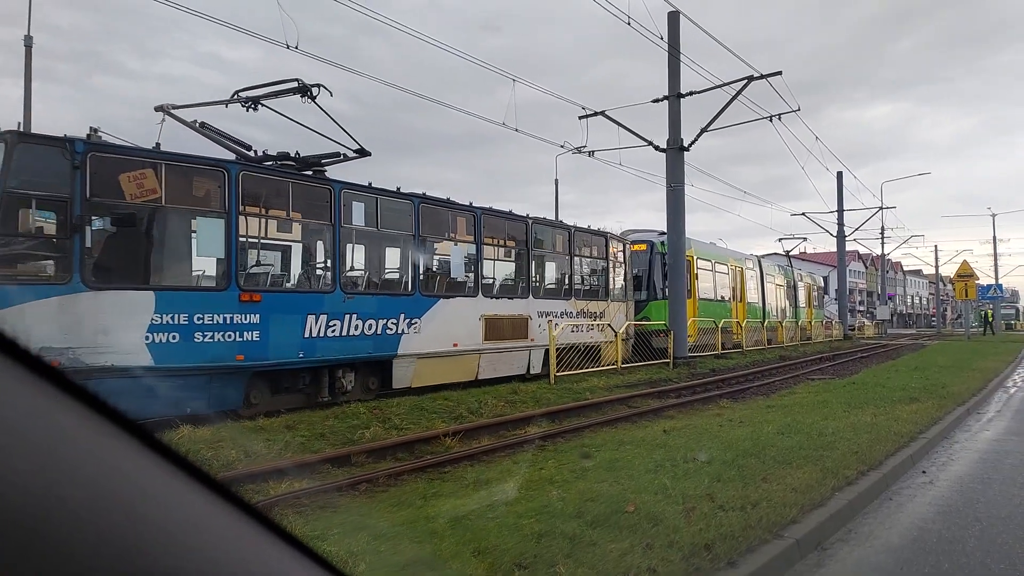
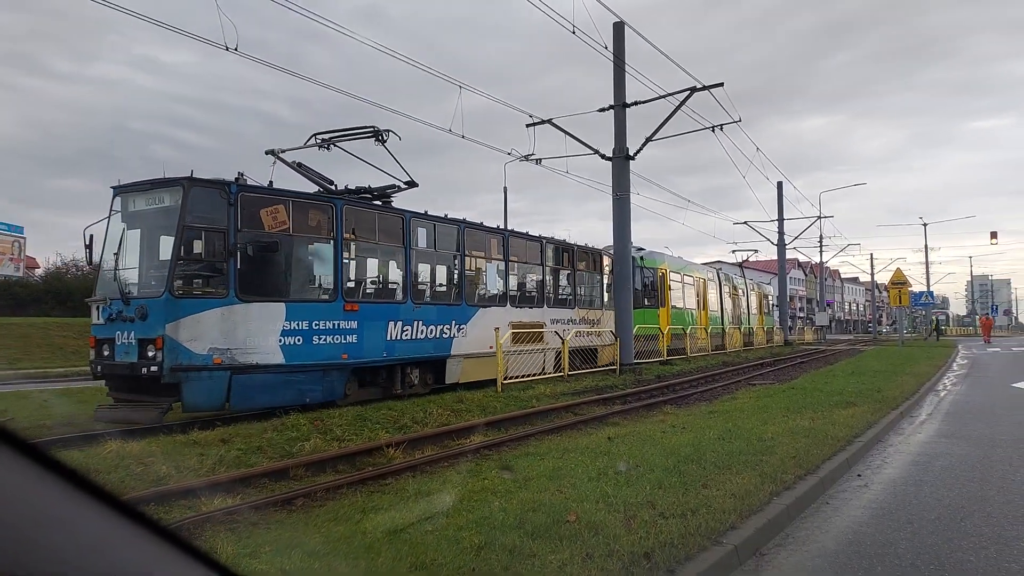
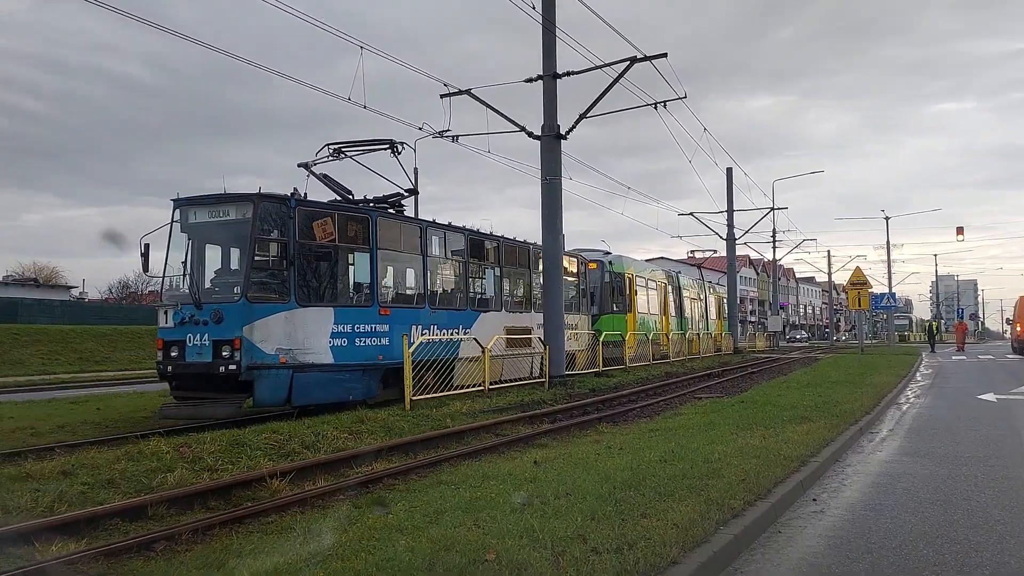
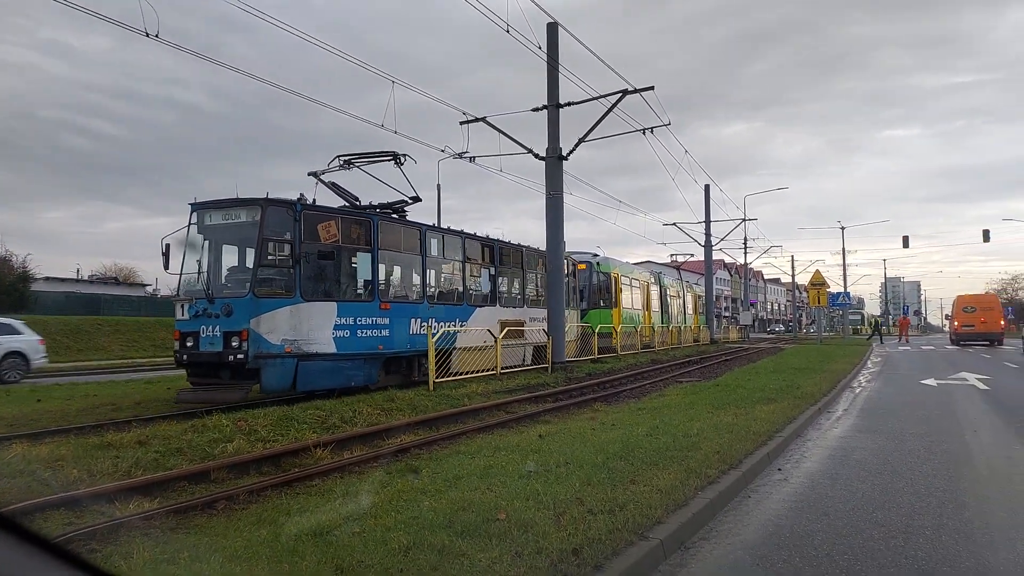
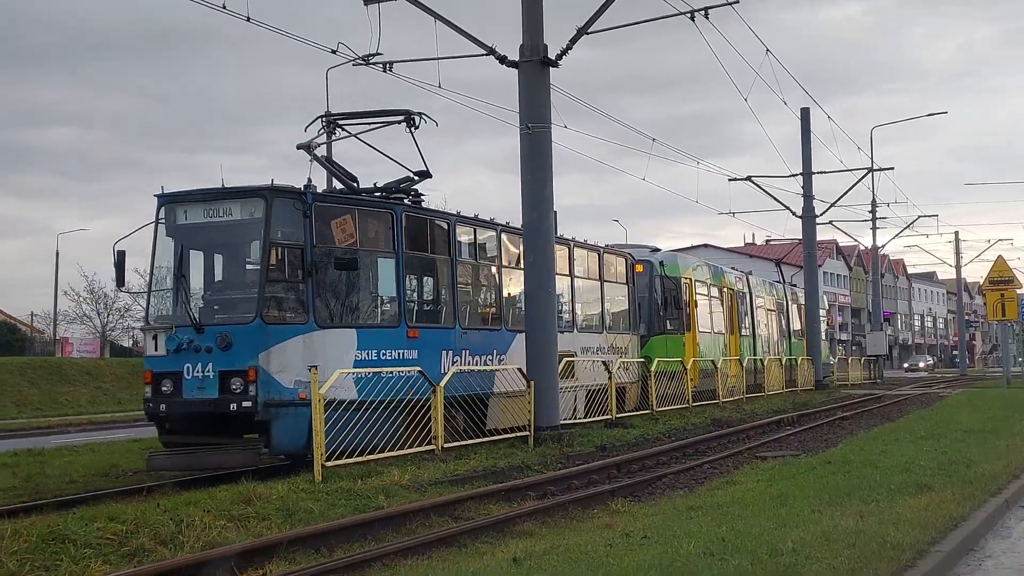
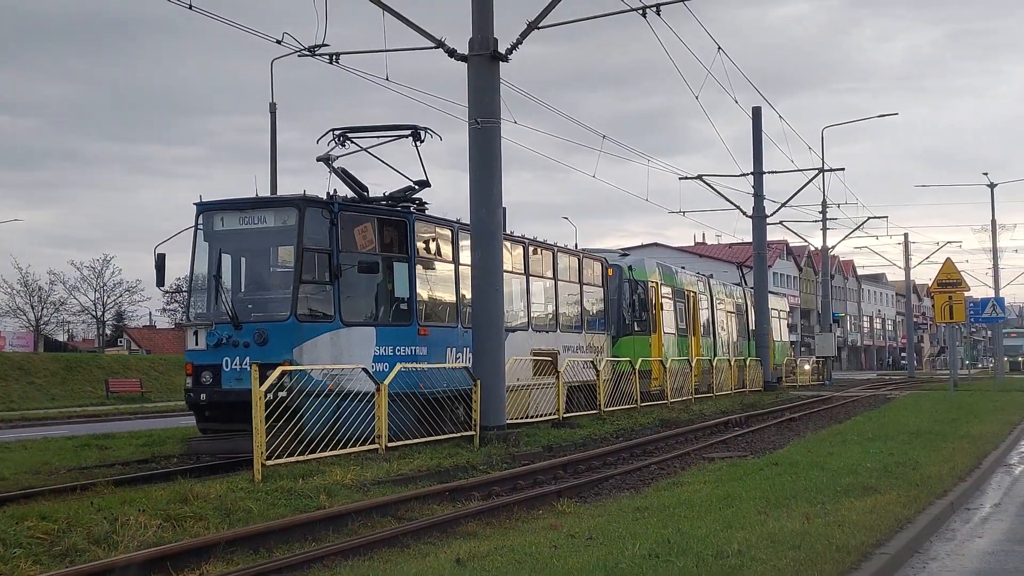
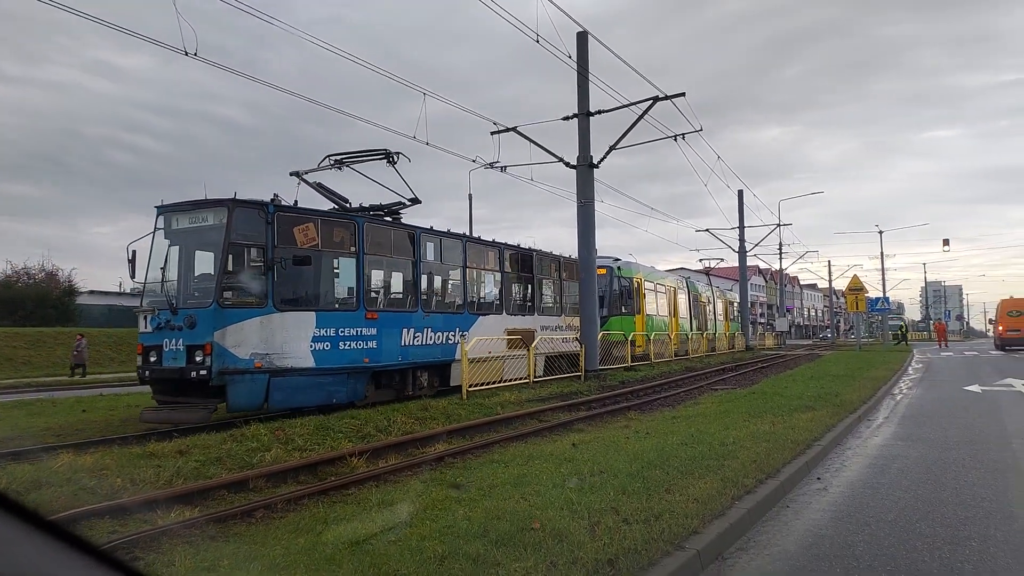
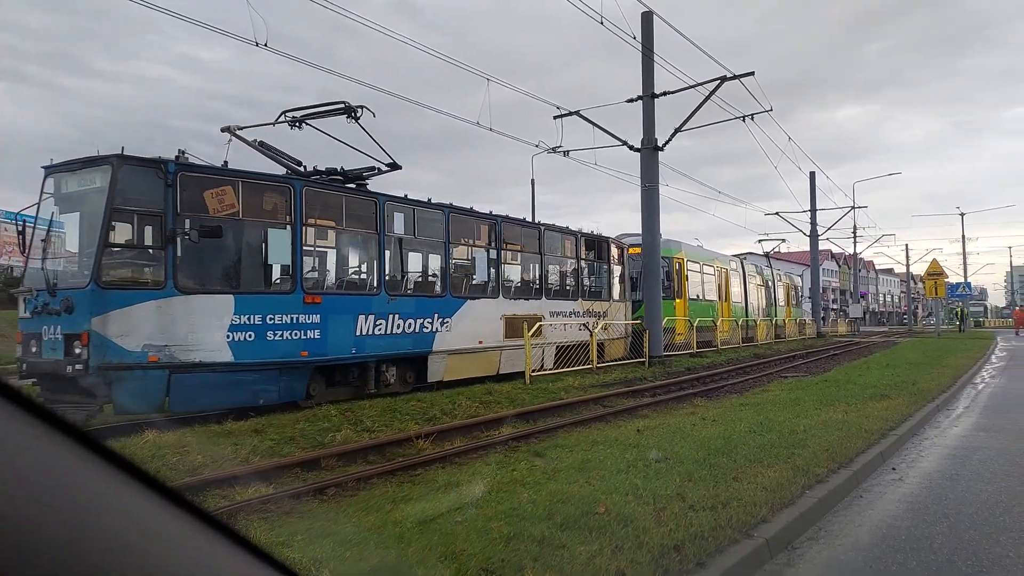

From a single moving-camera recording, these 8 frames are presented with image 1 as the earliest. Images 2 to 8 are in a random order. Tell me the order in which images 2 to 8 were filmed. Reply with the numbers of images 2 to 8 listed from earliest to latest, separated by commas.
8, 2, 7, 4, 3, 5, 6
